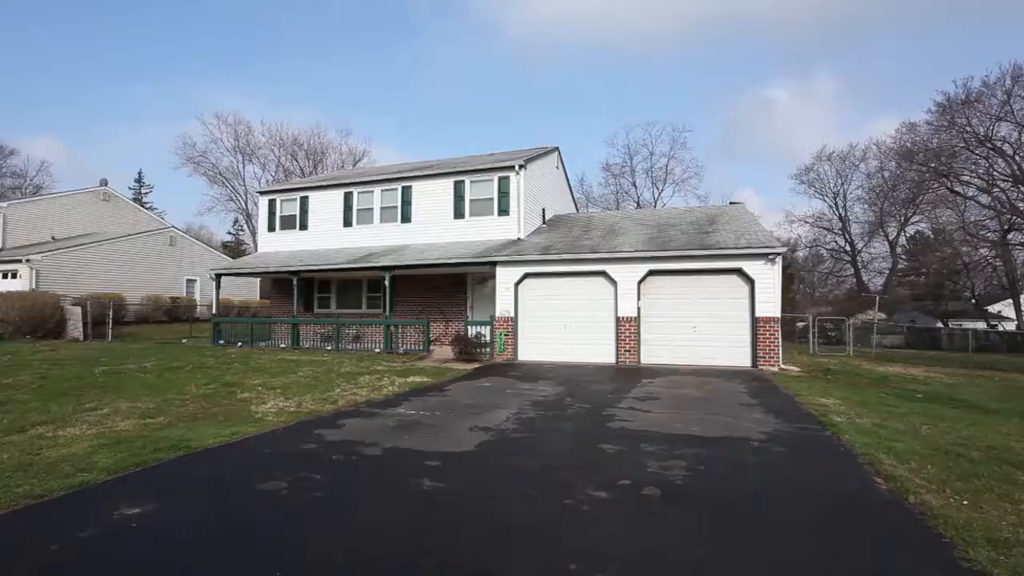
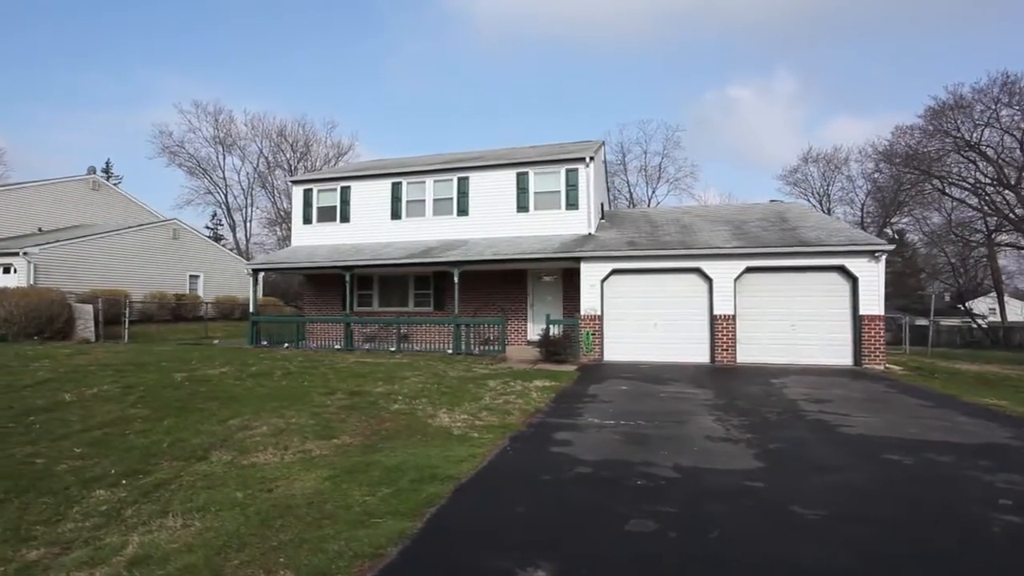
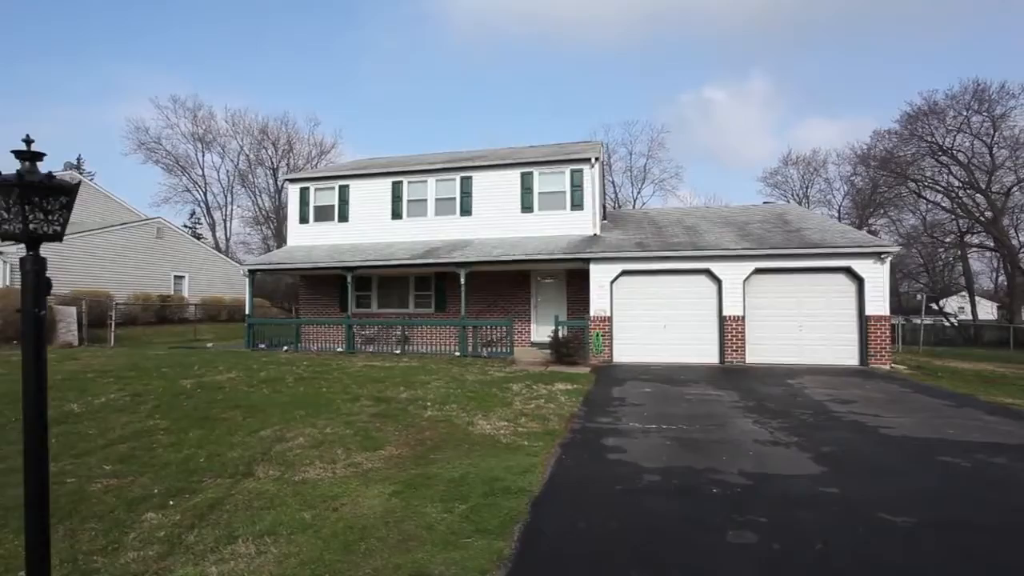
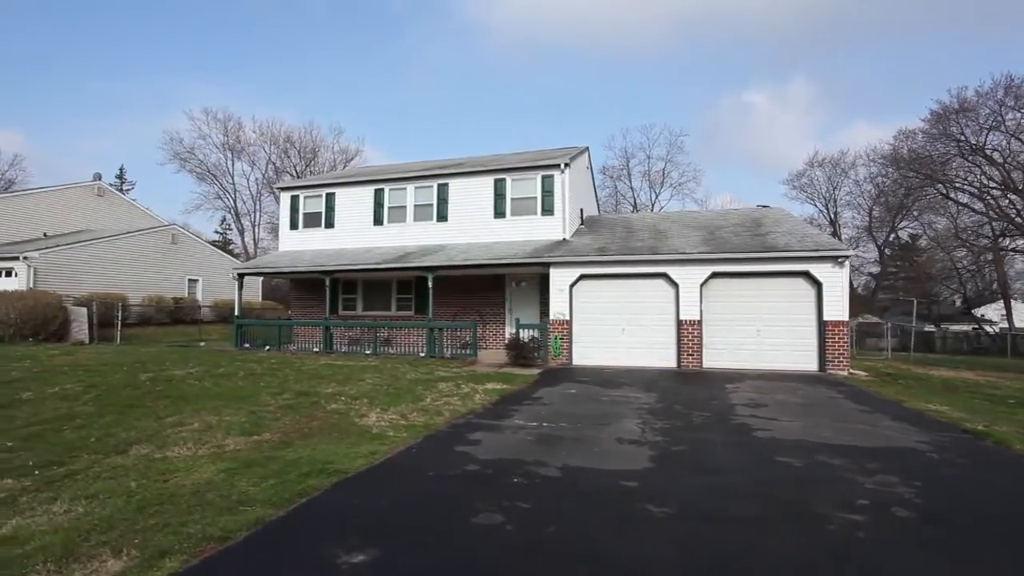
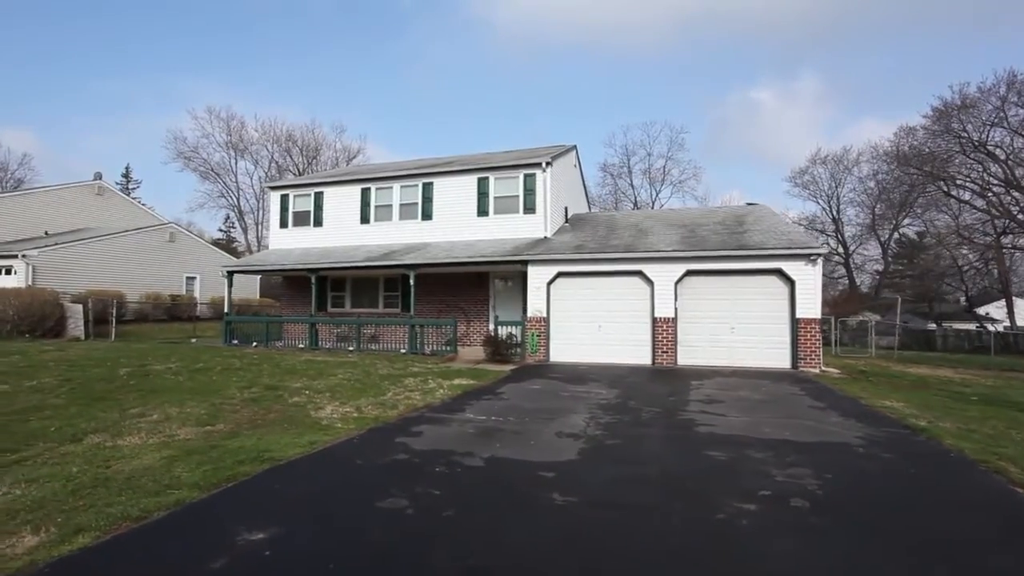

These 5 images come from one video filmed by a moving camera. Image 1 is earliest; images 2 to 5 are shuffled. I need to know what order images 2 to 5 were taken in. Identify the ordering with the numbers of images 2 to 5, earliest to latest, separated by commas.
5, 4, 2, 3
